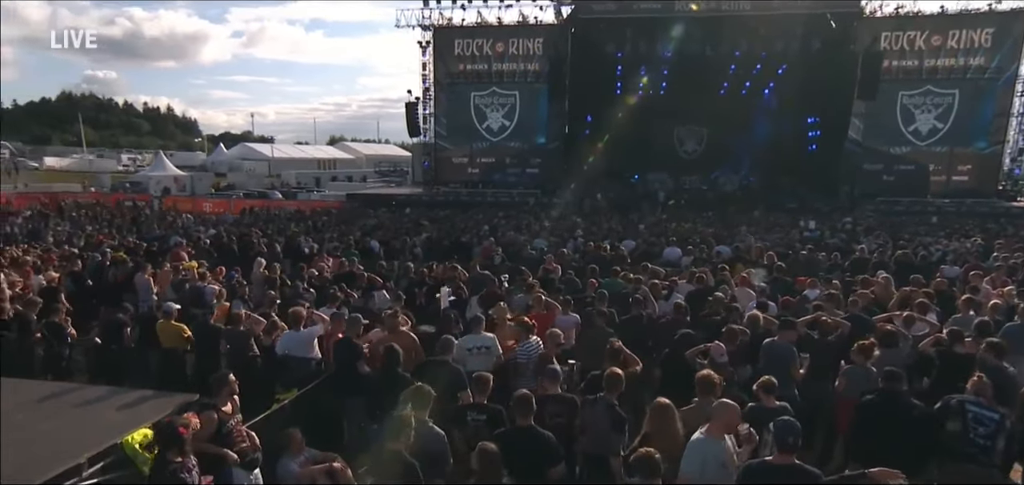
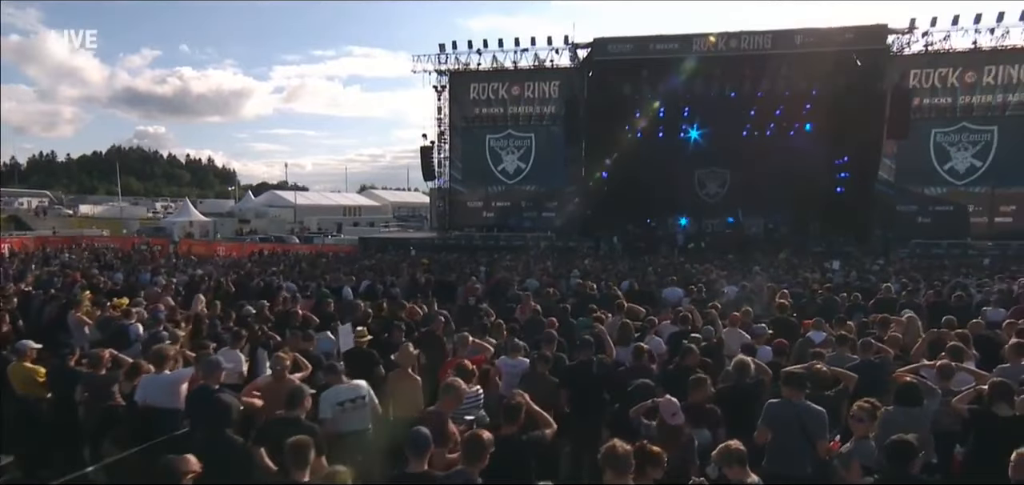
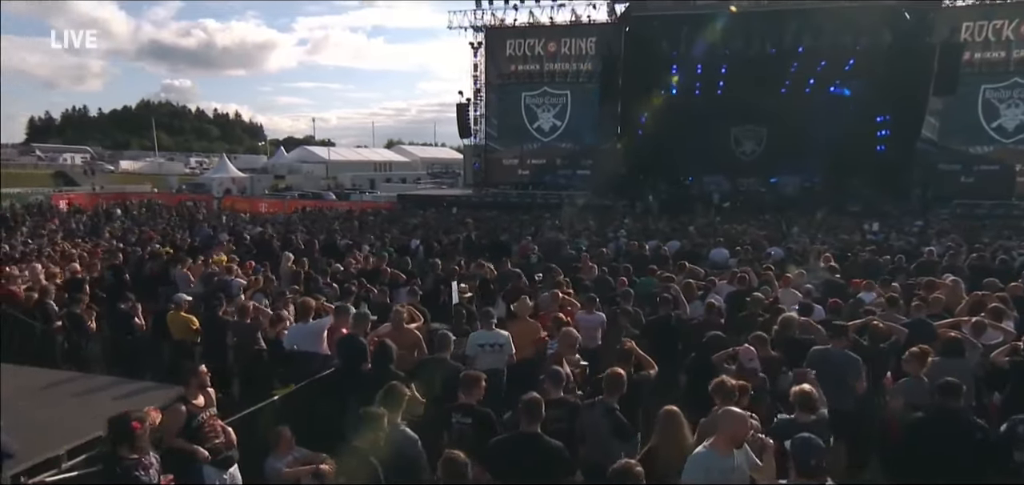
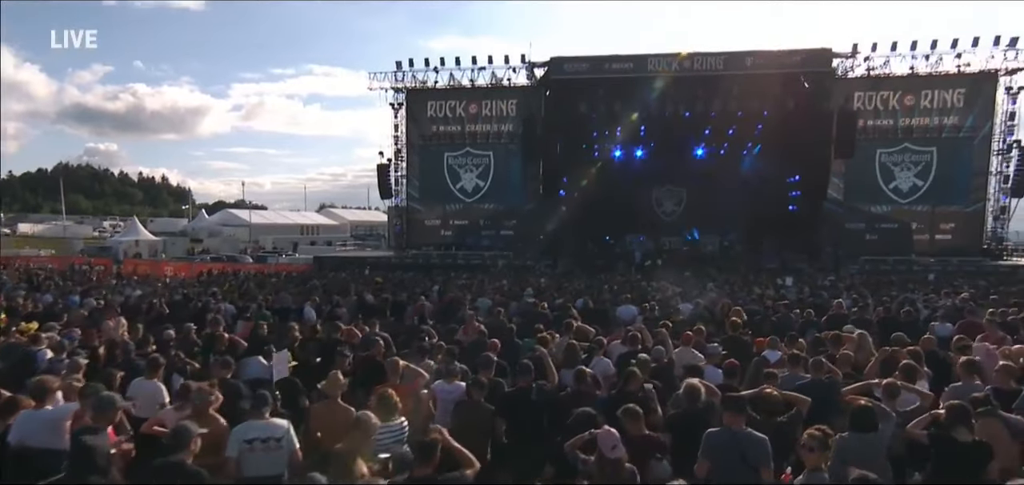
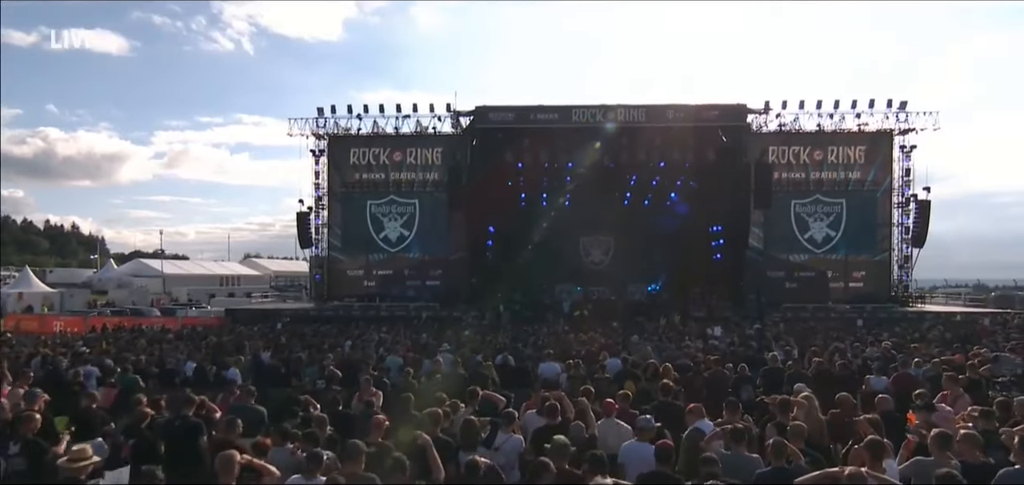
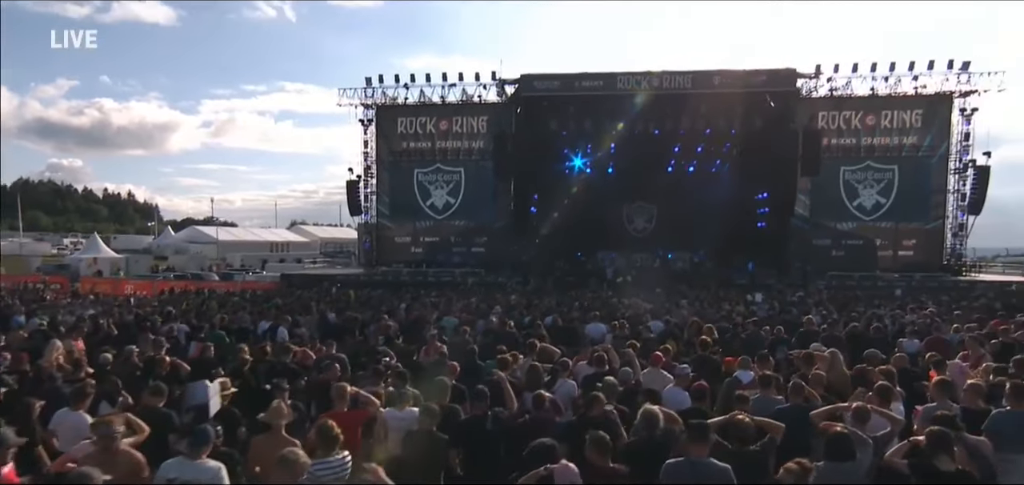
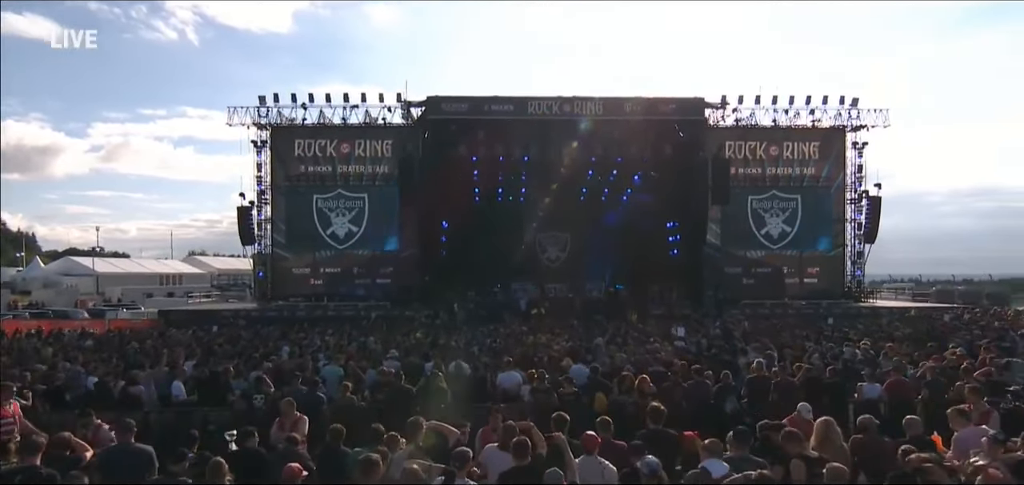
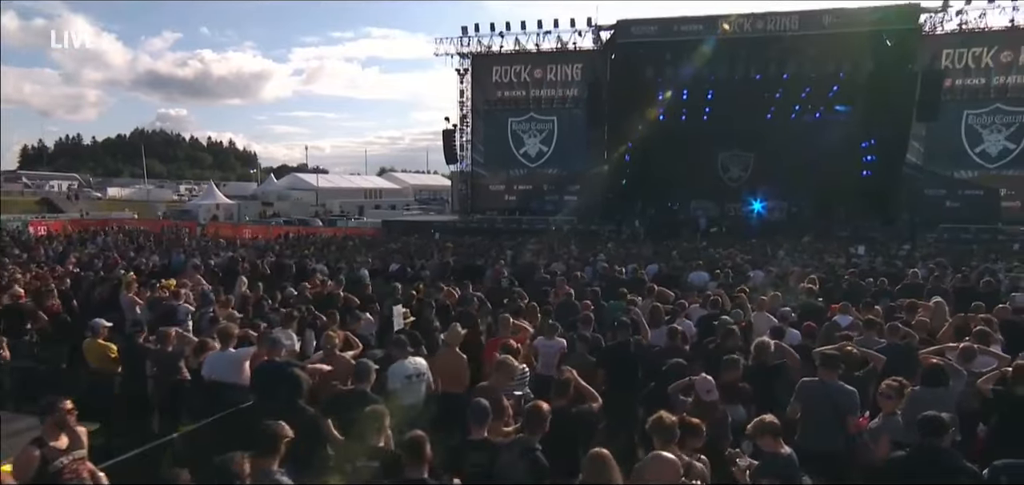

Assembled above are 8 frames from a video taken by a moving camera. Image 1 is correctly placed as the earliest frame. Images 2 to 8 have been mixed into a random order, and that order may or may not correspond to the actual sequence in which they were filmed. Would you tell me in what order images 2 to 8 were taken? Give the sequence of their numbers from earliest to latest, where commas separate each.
3, 8, 2, 4, 6, 5, 7
